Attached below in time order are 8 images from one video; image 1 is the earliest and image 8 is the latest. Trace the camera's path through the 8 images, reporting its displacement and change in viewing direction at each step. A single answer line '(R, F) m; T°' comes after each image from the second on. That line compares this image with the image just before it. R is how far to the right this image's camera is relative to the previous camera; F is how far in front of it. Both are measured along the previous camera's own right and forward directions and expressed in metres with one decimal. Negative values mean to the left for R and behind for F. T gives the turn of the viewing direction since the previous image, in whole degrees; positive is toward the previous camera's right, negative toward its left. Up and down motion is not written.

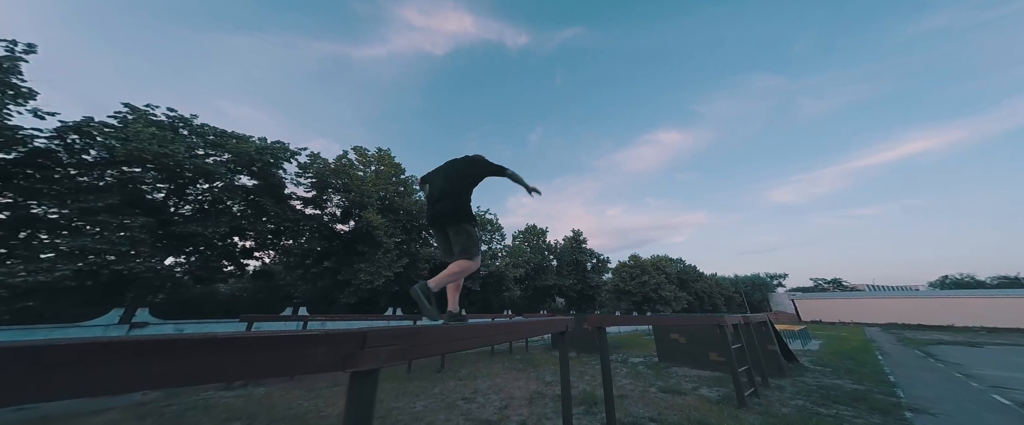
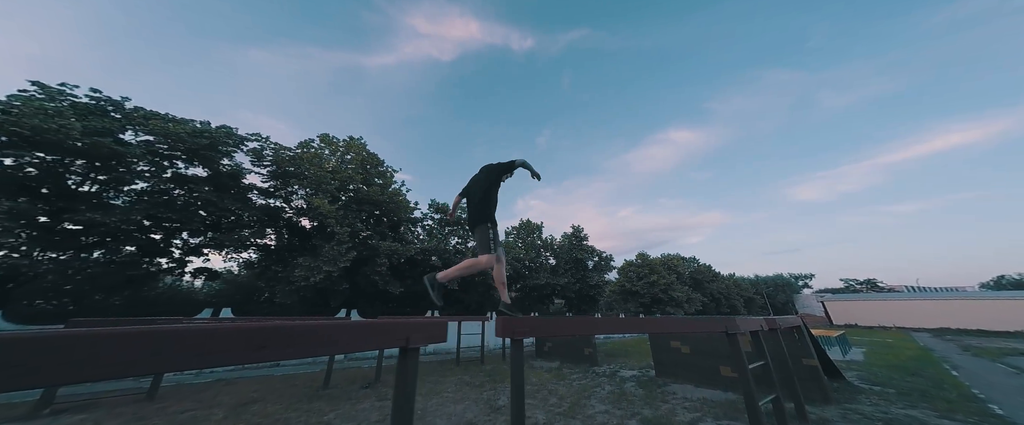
(+1.4, +1.7) m; -2°
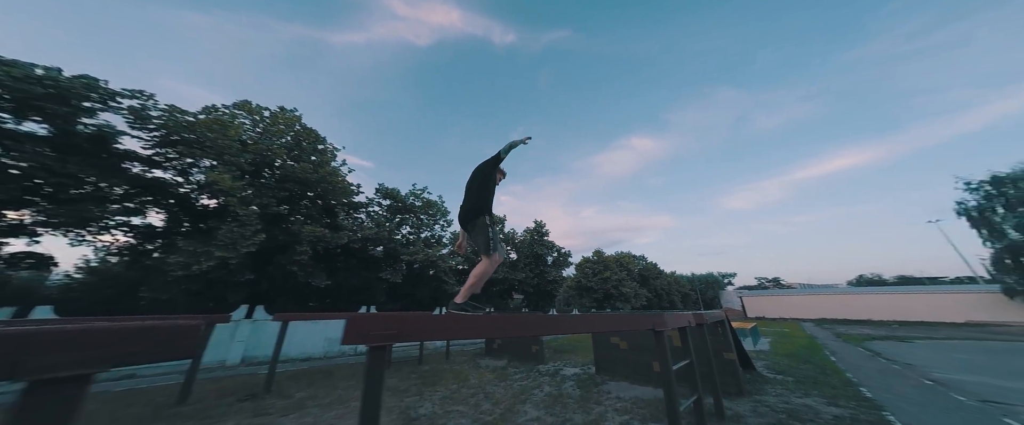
(+0.5, +0.5) m; +8°
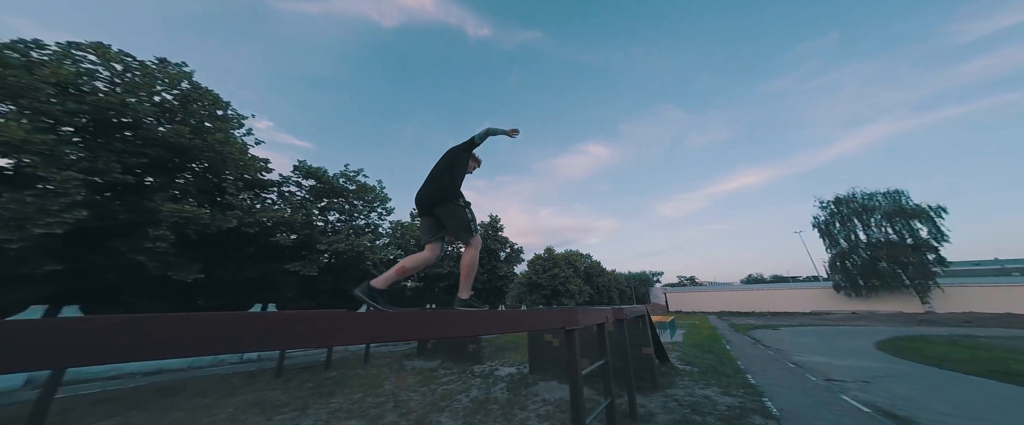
(+0.5, +0.5) m; +10°
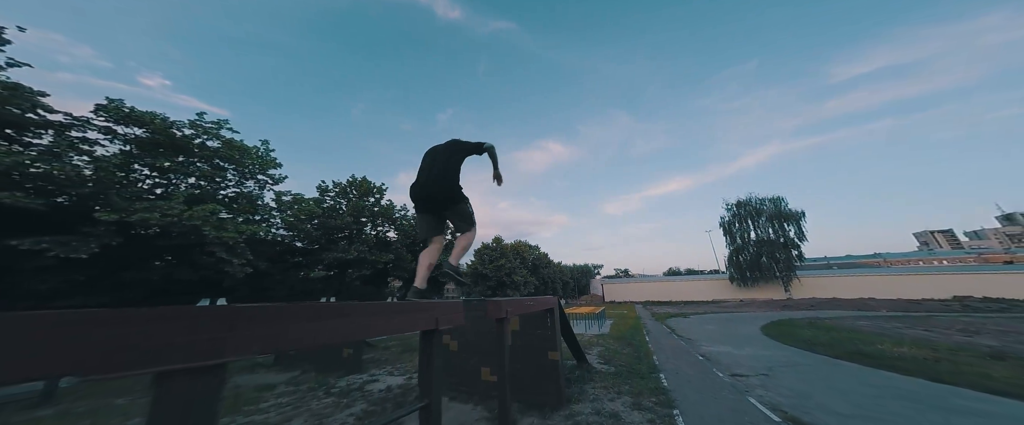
(+1.5, +1.8) m; +11°
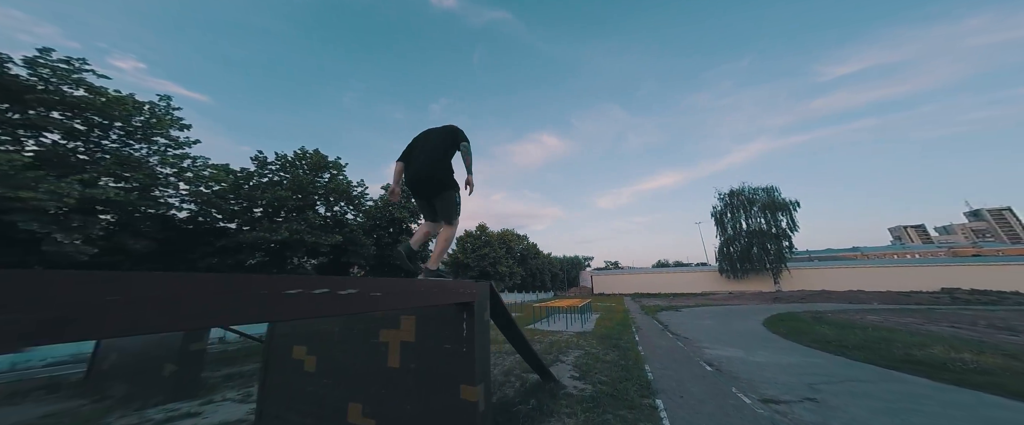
(+1.3, +2.7) m; +2°
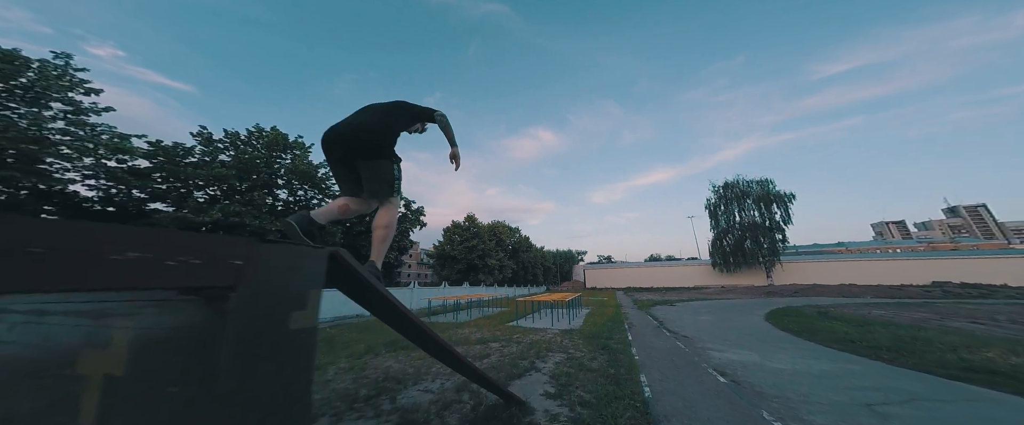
(+0.8, +1.8) m; +1°
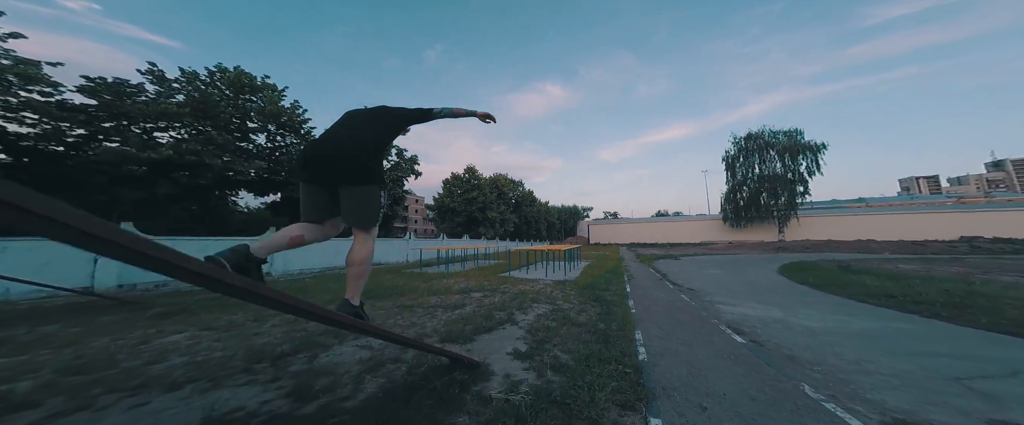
(+0.8, +1.5) m; -2°
